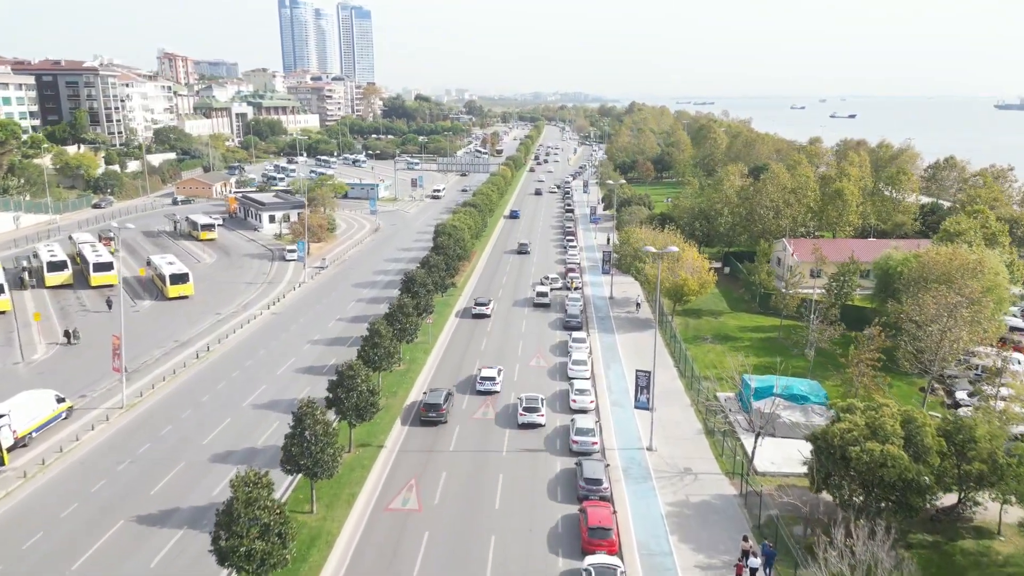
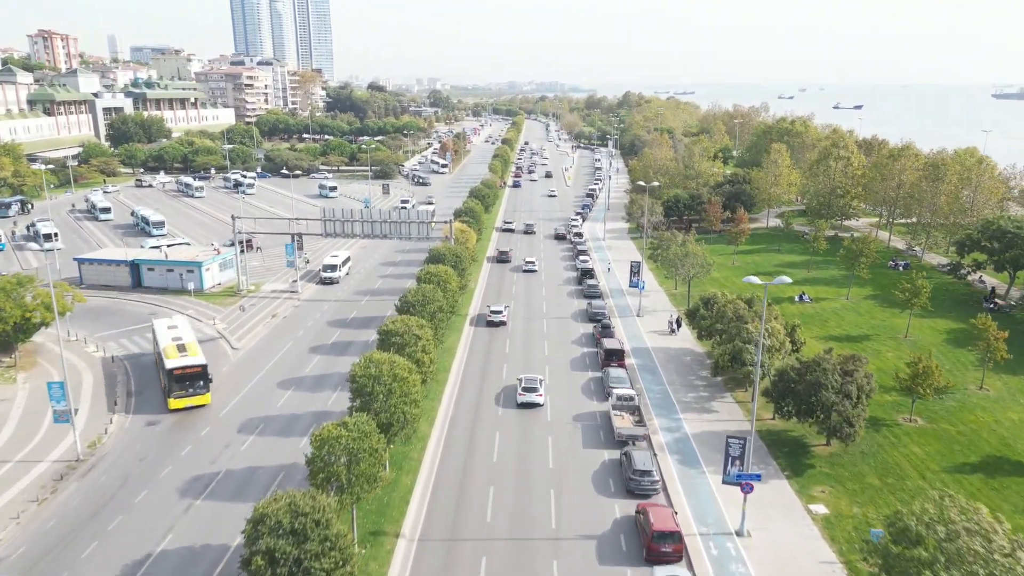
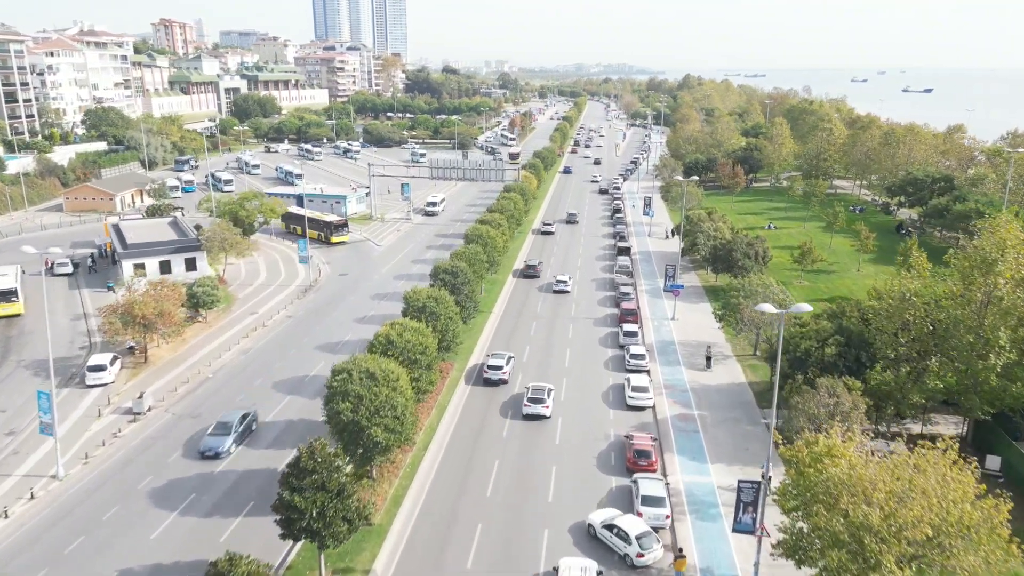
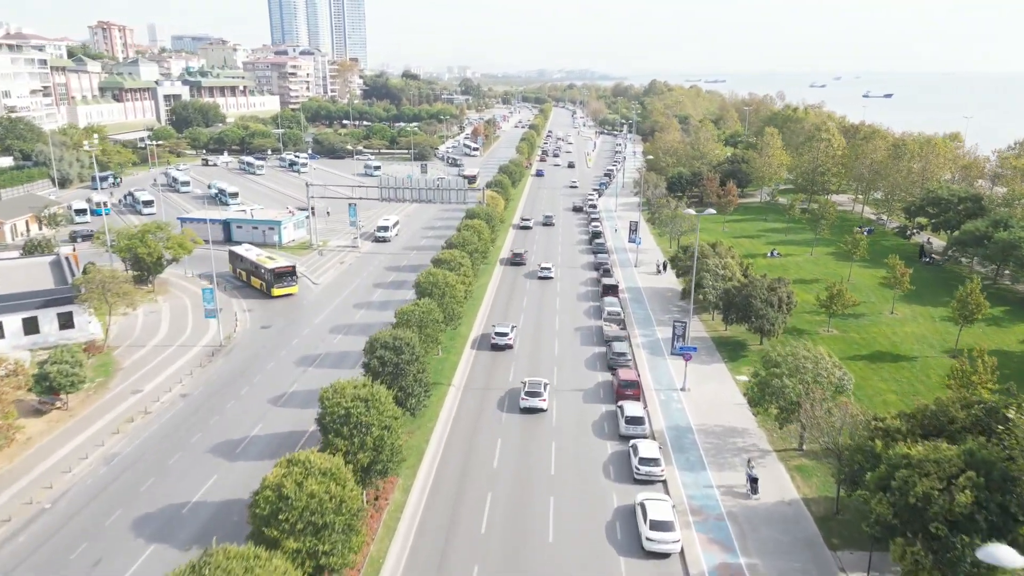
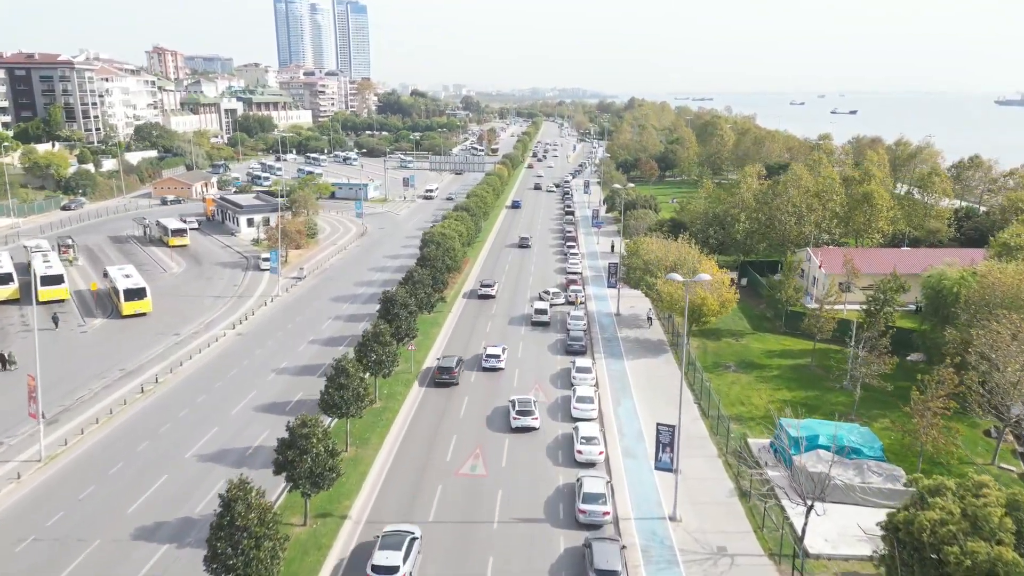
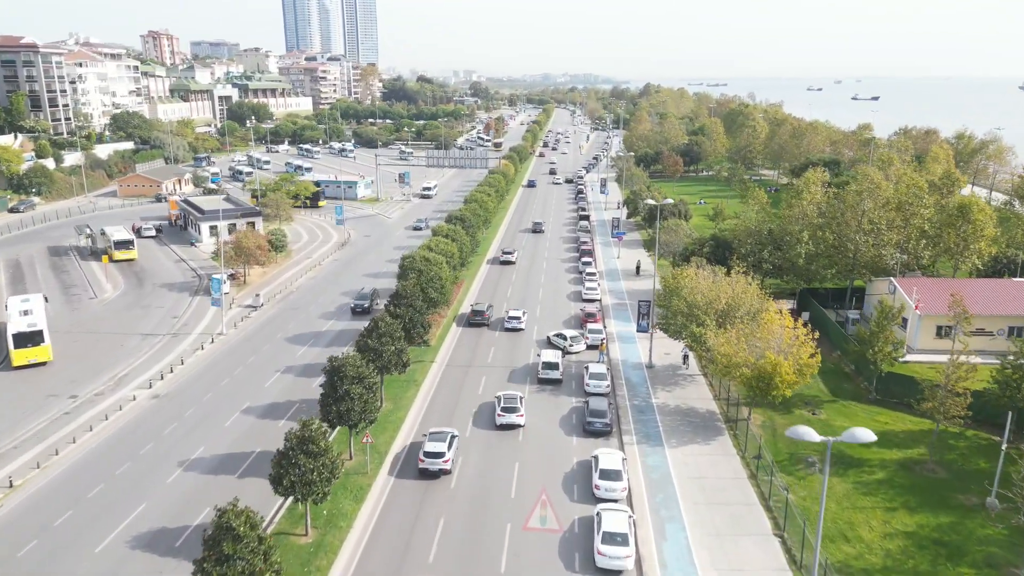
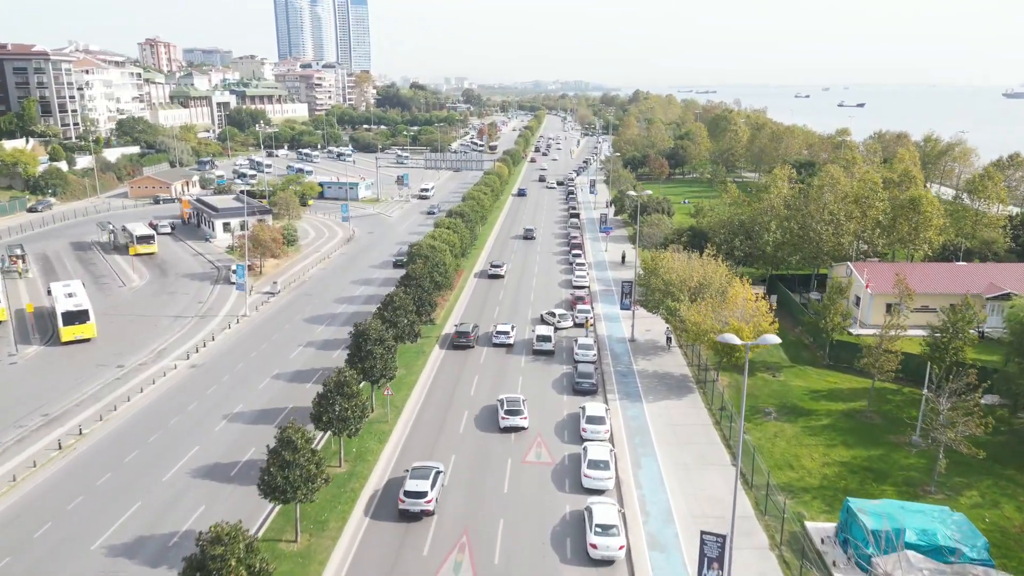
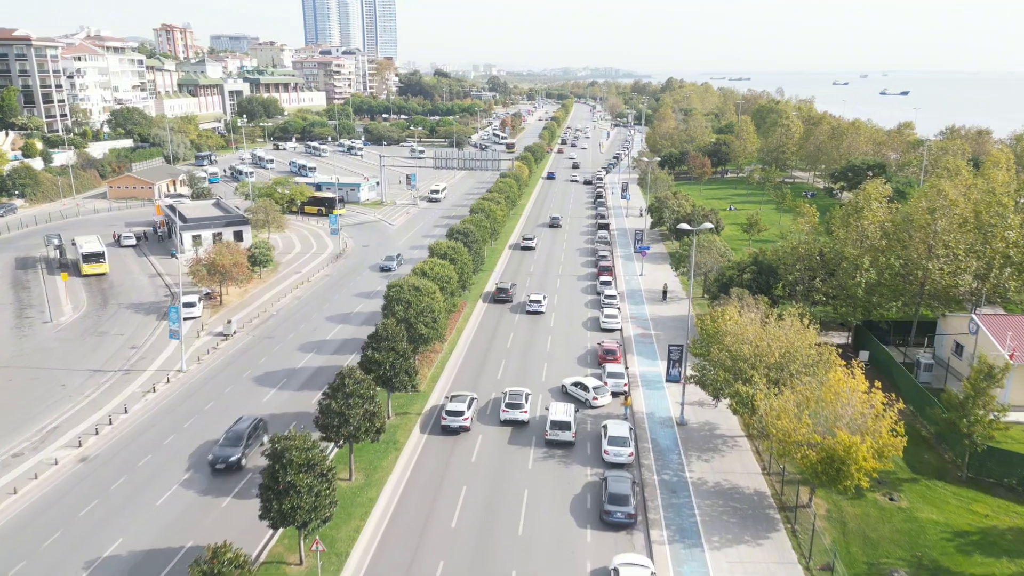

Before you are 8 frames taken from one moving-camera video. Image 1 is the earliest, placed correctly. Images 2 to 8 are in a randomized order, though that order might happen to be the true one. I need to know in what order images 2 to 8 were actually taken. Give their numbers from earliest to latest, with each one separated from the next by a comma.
5, 7, 6, 8, 3, 4, 2
